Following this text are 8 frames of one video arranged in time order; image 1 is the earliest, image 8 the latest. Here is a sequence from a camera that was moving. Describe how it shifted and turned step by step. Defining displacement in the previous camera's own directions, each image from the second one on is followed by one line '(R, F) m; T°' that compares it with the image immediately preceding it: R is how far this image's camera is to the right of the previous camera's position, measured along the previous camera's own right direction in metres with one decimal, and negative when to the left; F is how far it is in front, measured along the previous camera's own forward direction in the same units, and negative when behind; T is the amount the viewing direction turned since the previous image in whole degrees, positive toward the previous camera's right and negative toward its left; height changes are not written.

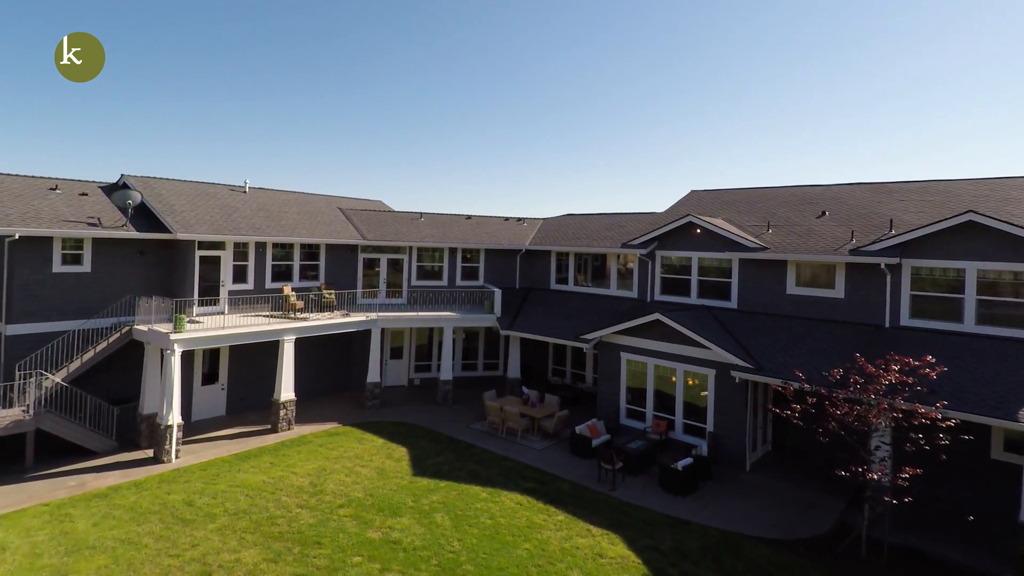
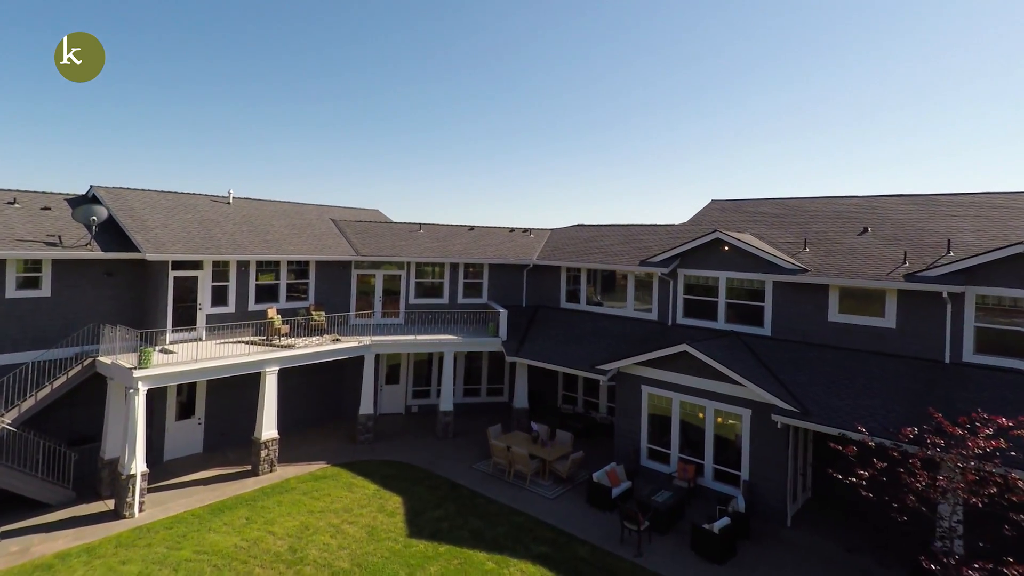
(-0.2, +1.8) m; 0°
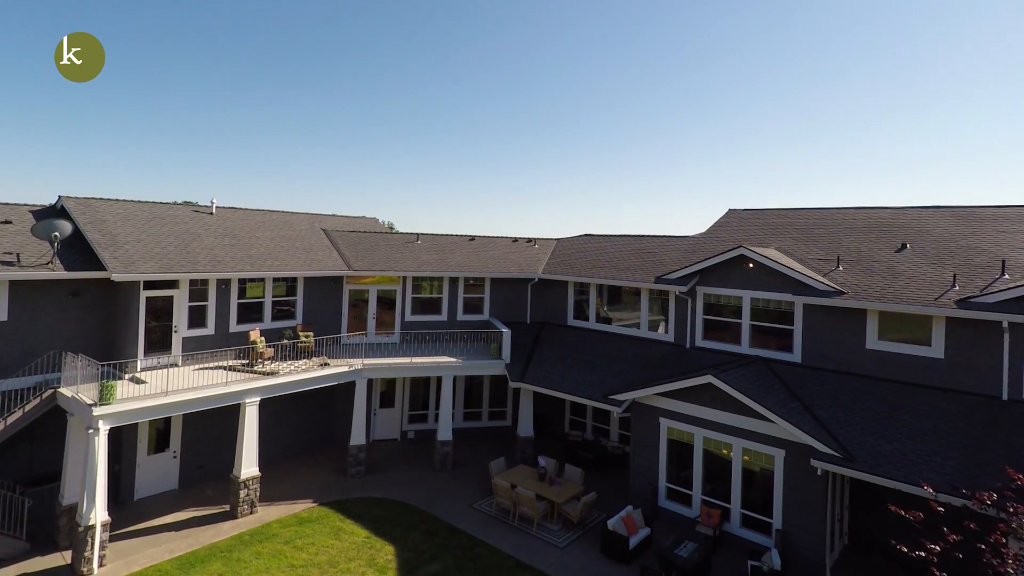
(-0.2, +1.4) m; 0°
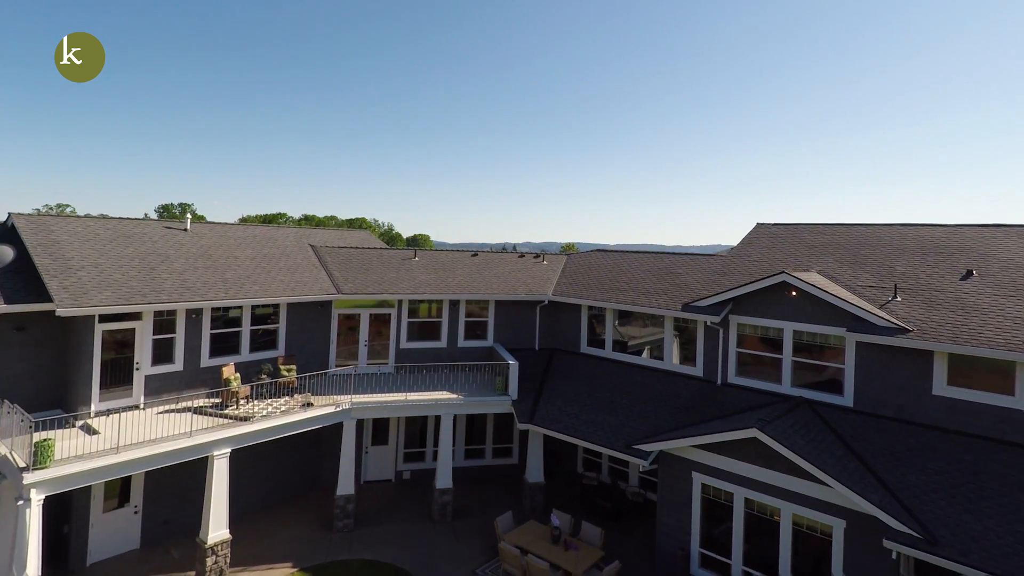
(-0.3, +1.9) m; 0°
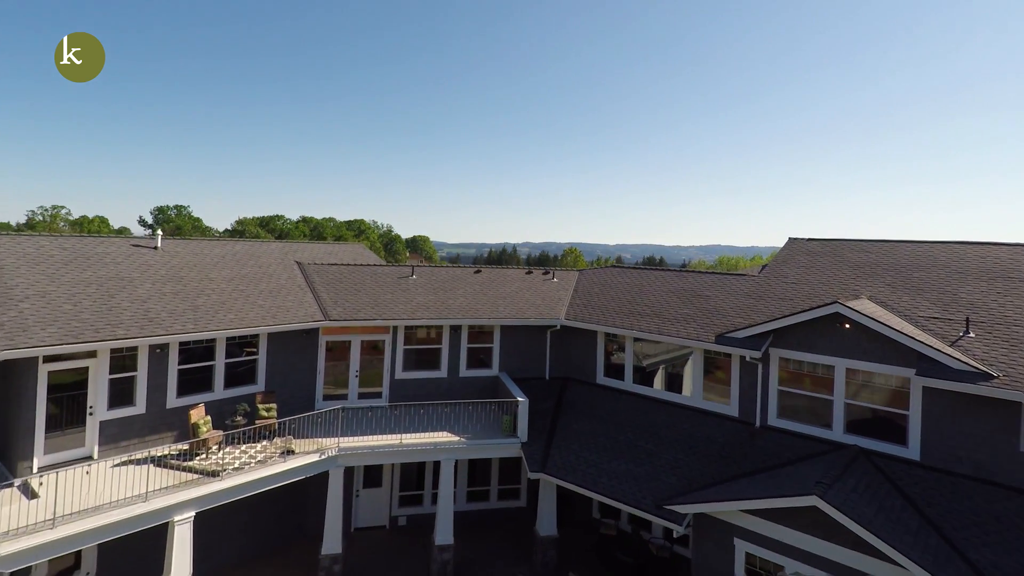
(-0.3, +1.8) m; 0°
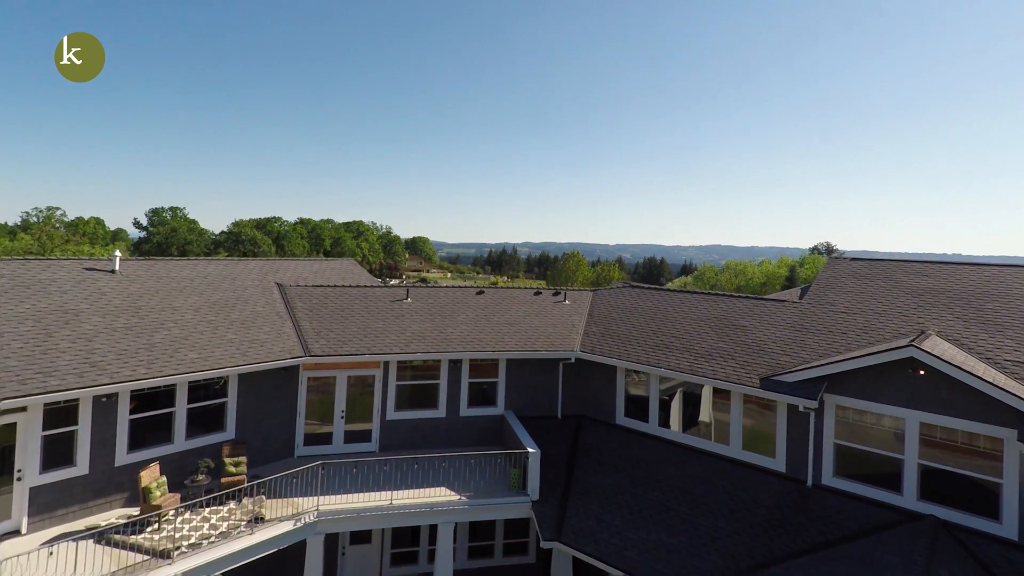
(-0.2, +1.9) m; 0°
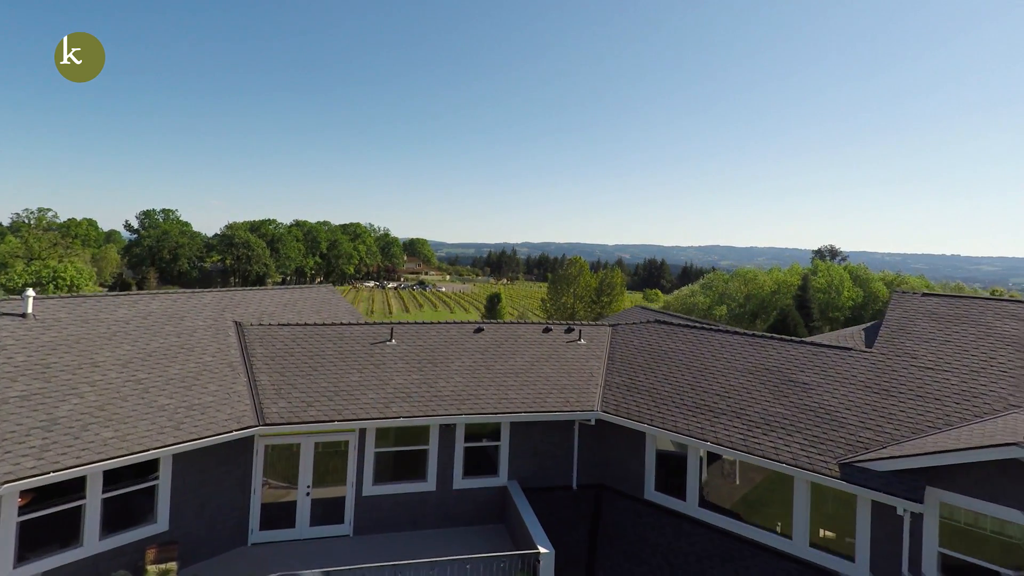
(-0.2, +2.5) m; 0°
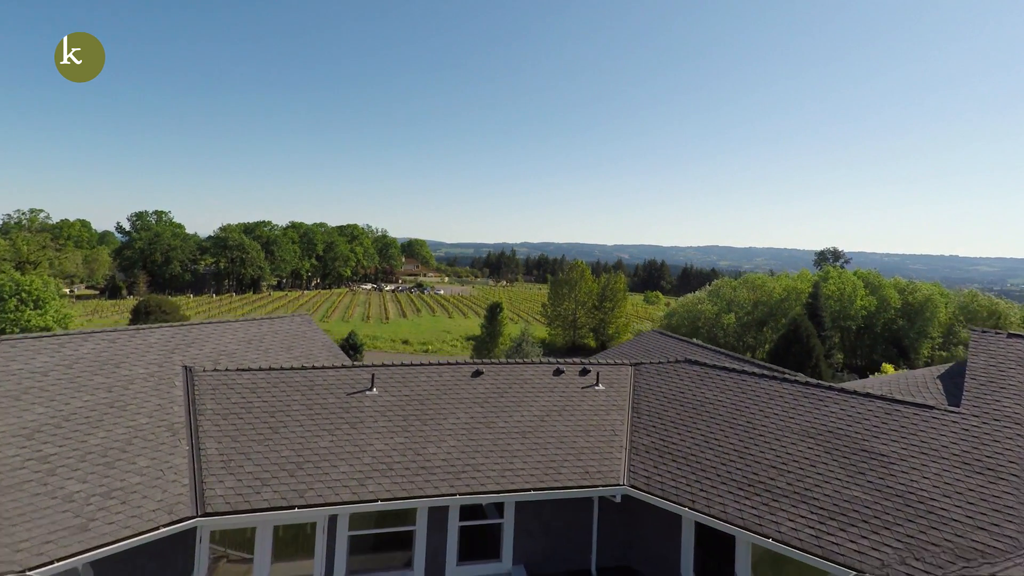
(-0.2, +2.2) m; 0°
